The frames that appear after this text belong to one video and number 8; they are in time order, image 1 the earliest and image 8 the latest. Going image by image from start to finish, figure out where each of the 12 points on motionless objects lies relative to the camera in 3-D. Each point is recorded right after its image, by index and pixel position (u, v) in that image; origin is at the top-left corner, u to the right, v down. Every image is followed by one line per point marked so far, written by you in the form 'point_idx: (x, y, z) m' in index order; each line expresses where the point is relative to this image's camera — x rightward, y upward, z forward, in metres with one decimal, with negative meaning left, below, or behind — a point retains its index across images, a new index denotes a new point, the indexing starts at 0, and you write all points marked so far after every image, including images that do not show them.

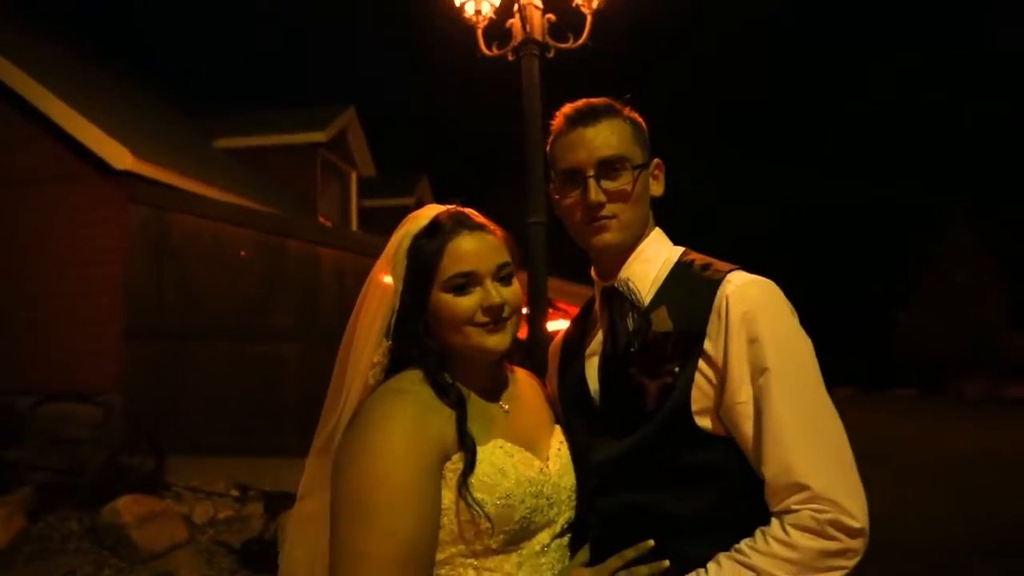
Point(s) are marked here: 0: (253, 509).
0: (-2.6, -2.2, +7.6) m
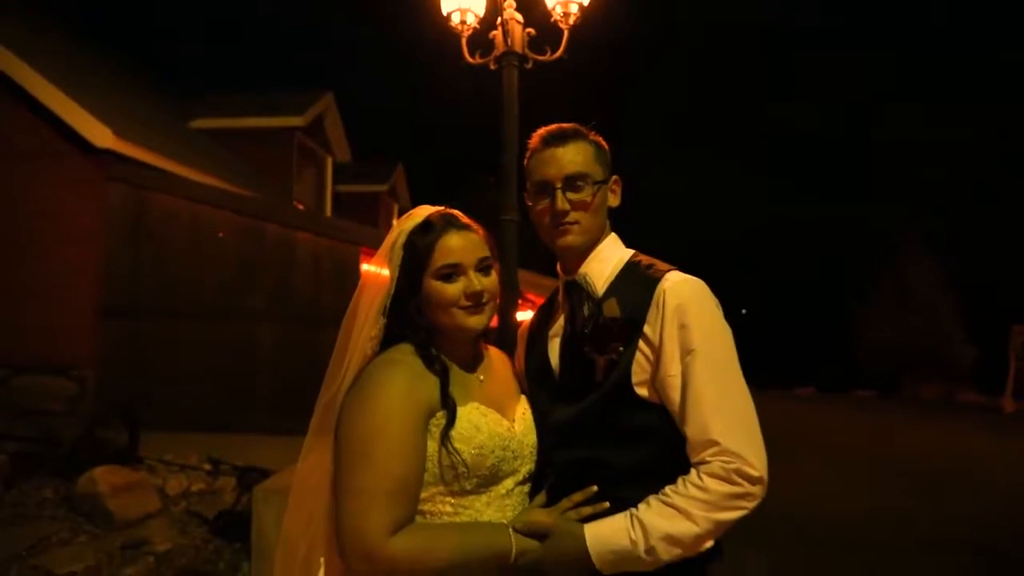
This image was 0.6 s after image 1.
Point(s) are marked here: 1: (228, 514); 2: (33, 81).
0: (-3.0, -2.0, +7.8) m
1: (-2.6, -2.1, +6.9) m
2: (-6.0, +2.6, +9.7) m
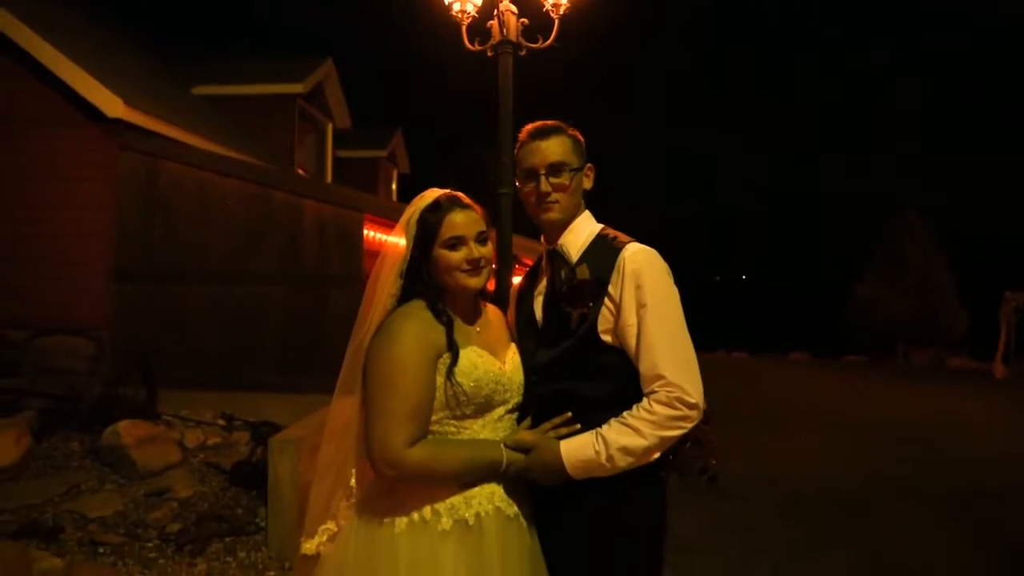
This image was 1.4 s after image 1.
0: (-3.0, -1.6, +8.4) m
1: (-2.6, -1.7, +7.4) m
2: (-6.1, +3.1, +10.0) m
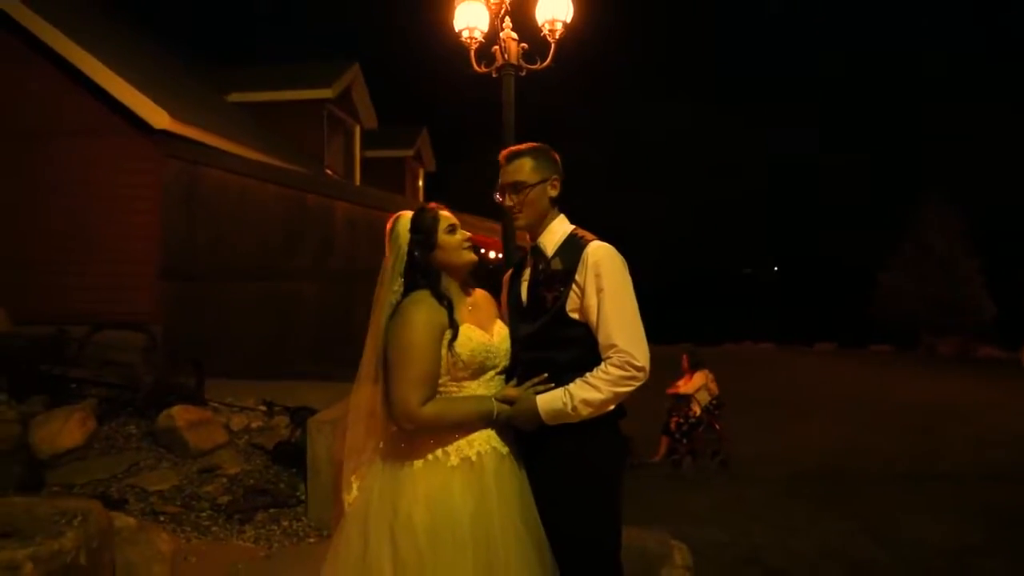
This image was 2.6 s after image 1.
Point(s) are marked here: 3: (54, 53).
0: (-2.8, -1.6, +9.1) m
1: (-2.4, -1.7, +8.2) m
2: (-5.9, +3.1, +10.8) m
3: (-6.7, +3.4, +11.1) m
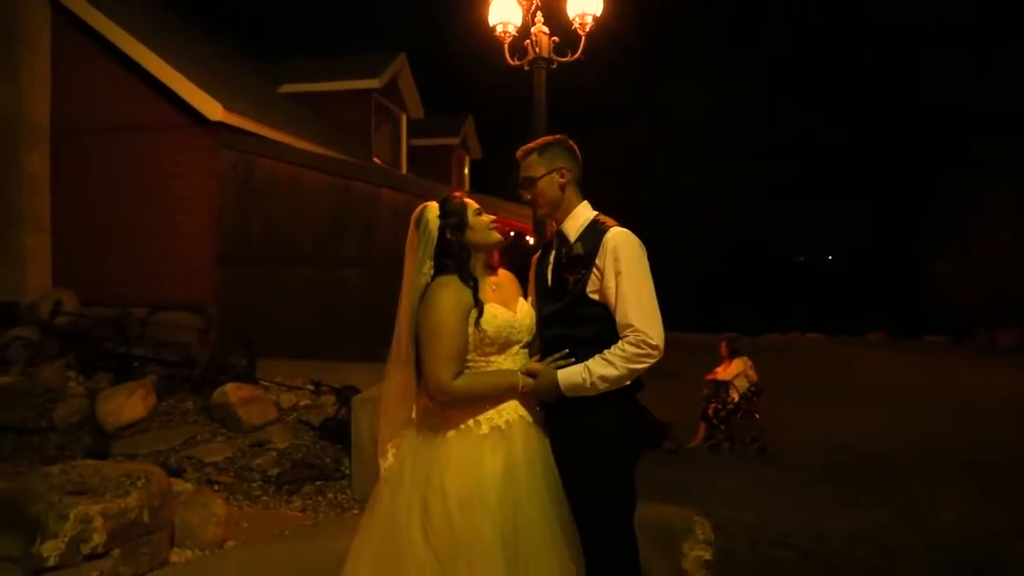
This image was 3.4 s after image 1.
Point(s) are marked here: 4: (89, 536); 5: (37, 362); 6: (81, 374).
0: (-2.3, -1.4, +9.5) m
1: (-2.0, -1.5, +8.6) m
2: (-5.3, +3.3, +11.3) m
3: (-6.1, +3.7, +11.6) m
4: (-2.5, -1.4, +4.4) m
5: (-6.0, -0.9, +9.6) m
6: (-5.4, -1.1, +9.5) m
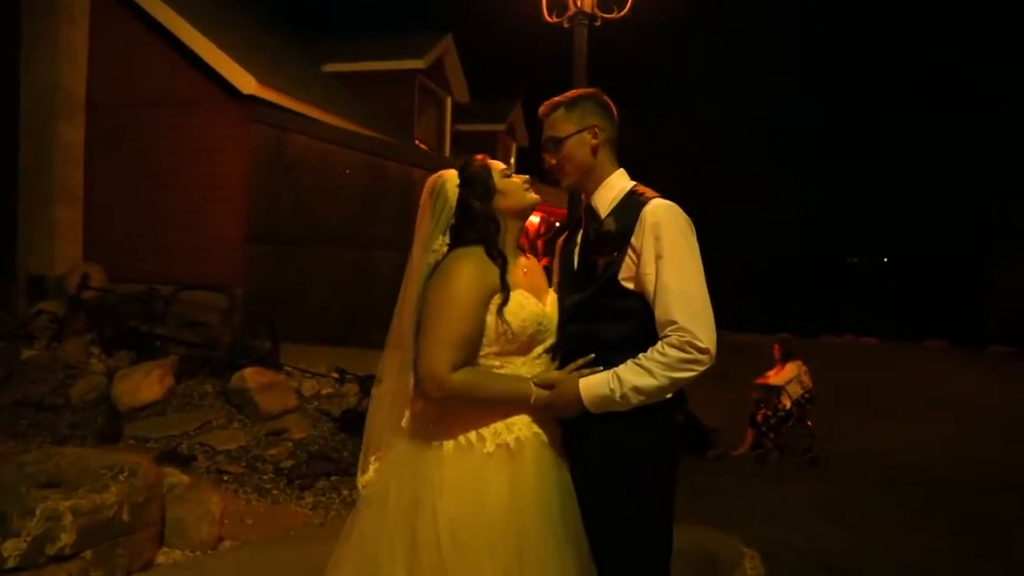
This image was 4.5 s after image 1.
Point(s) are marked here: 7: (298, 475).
0: (-1.9, -1.2, +9.1) m
1: (-1.7, -1.3, +8.1) m
2: (-4.6, +3.6, +11.0) m
3: (-5.4, +4.0, +11.3) m
4: (-2.4, -1.3, +4.0) m
5: (-5.6, -0.6, +9.3) m
6: (-5.0, -0.8, +9.2) m
7: (-2.0, -1.7, +7.1) m
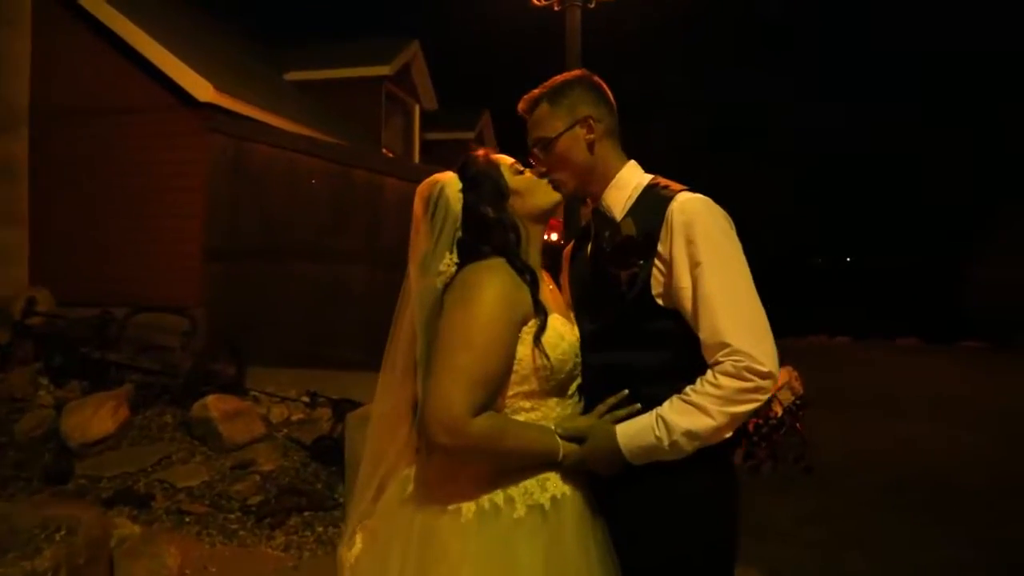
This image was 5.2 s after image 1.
0: (-2.1, -1.4, +8.5) m
1: (-1.9, -1.5, +7.5) m
2: (-5.0, +3.3, +10.3) m
3: (-5.8, +3.7, +10.7) m
4: (-2.4, -1.4, +3.4) m
5: (-5.8, -0.9, +8.6) m
6: (-5.2, -1.1, +8.5) m
7: (-2.1, -1.9, +6.5) m
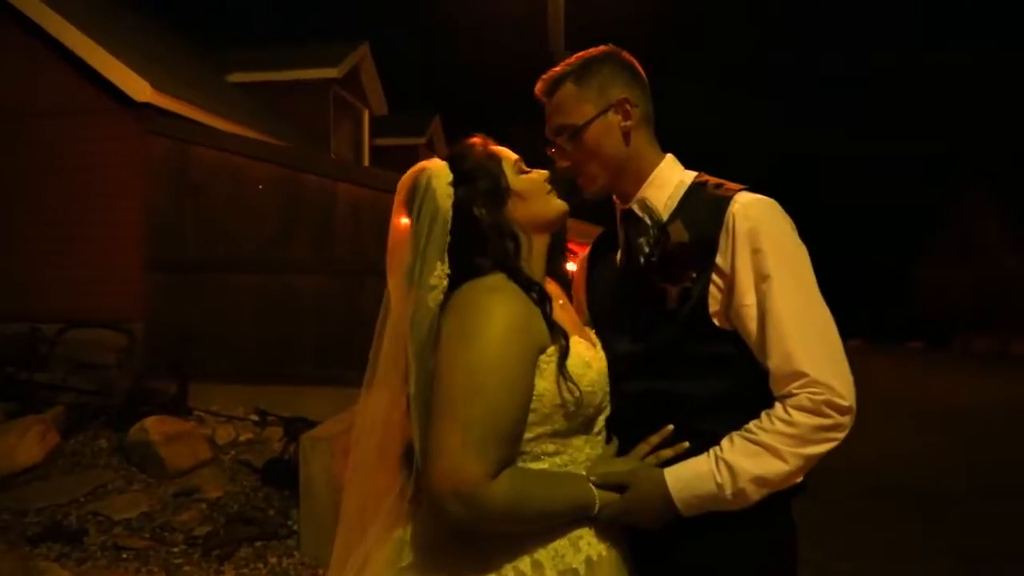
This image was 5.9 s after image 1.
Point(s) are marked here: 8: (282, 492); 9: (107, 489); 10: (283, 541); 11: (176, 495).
0: (-2.5, -1.5, +7.9) m
1: (-2.2, -1.6, +7.0) m
2: (-5.6, +3.2, +9.6) m
3: (-6.4, +3.5, +9.9) m
4: (-2.4, -1.5, +2.8) m
5: (-6.2, -1.1, +7.8) m
6: (-5.6, -1.2, +7.8) m
7: (-2.3, -2.0, +6.0) m
8: (-2.1, -1.8, +6.9) m
9: (-3.6, -1.8, +6.8) m
10: (-1.9, -2.1, +6.2) m
11: (-3.0, -1.8, +6.7) m
